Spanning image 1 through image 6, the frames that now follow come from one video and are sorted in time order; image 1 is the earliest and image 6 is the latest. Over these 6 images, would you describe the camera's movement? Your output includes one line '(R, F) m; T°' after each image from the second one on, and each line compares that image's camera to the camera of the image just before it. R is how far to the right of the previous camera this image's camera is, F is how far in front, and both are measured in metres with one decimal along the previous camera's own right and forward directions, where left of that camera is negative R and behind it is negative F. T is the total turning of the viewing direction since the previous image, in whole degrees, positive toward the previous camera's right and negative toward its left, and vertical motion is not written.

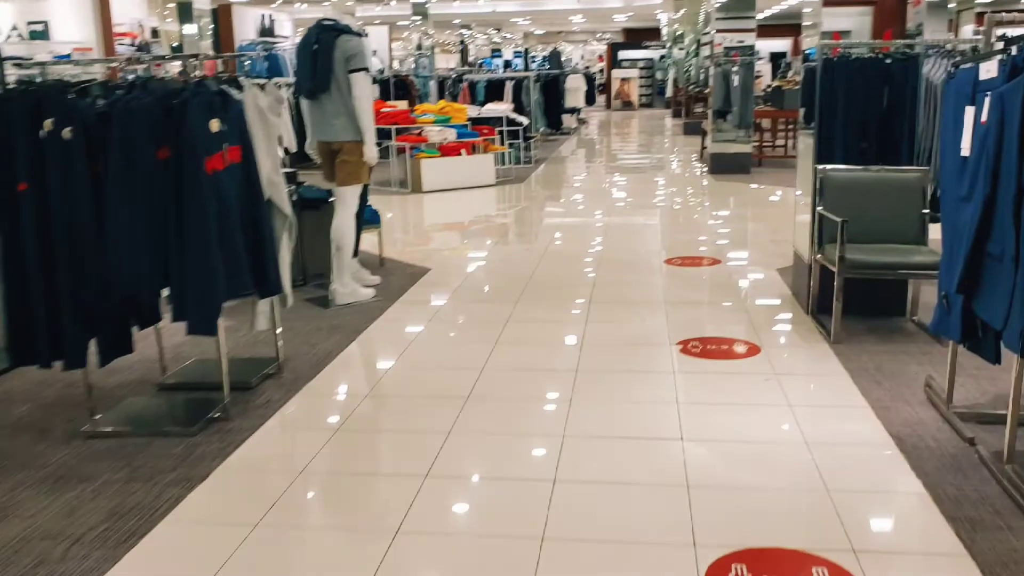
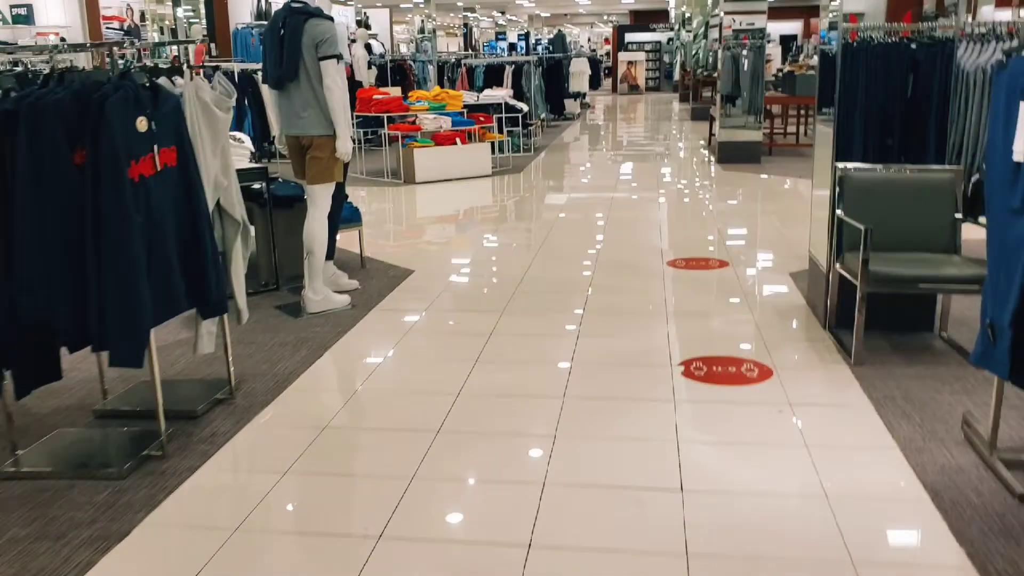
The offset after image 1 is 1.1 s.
(+0.1, +0.4) m; 0°
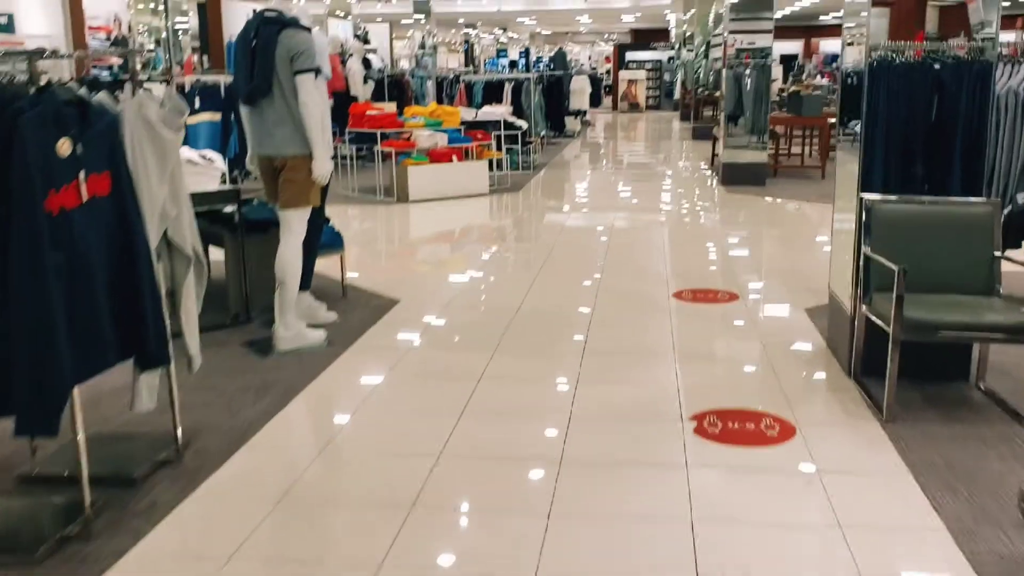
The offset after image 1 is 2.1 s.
(0.0, +0.4) m; 0°
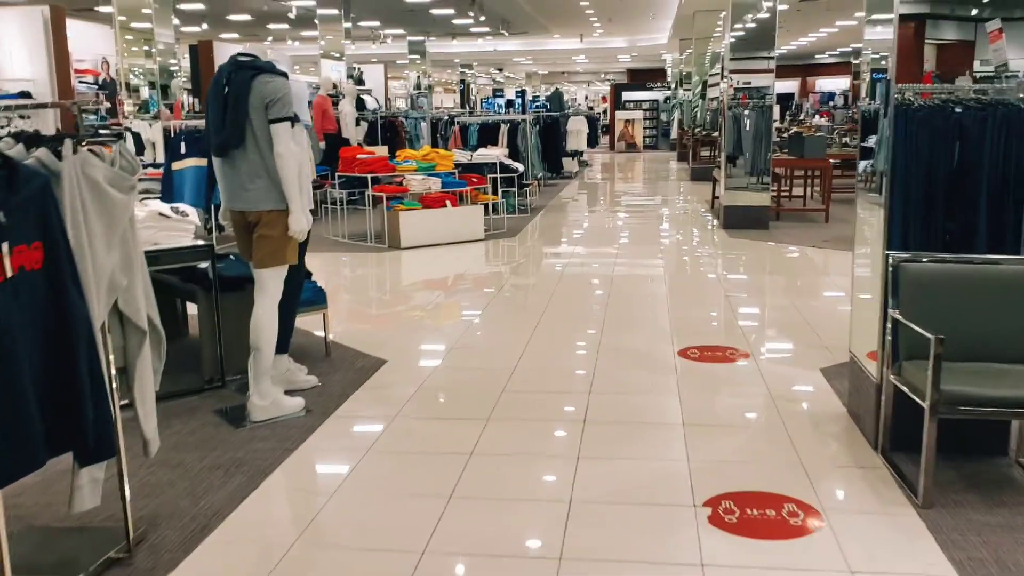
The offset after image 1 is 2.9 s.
(0.0, +0.3) m; 0°
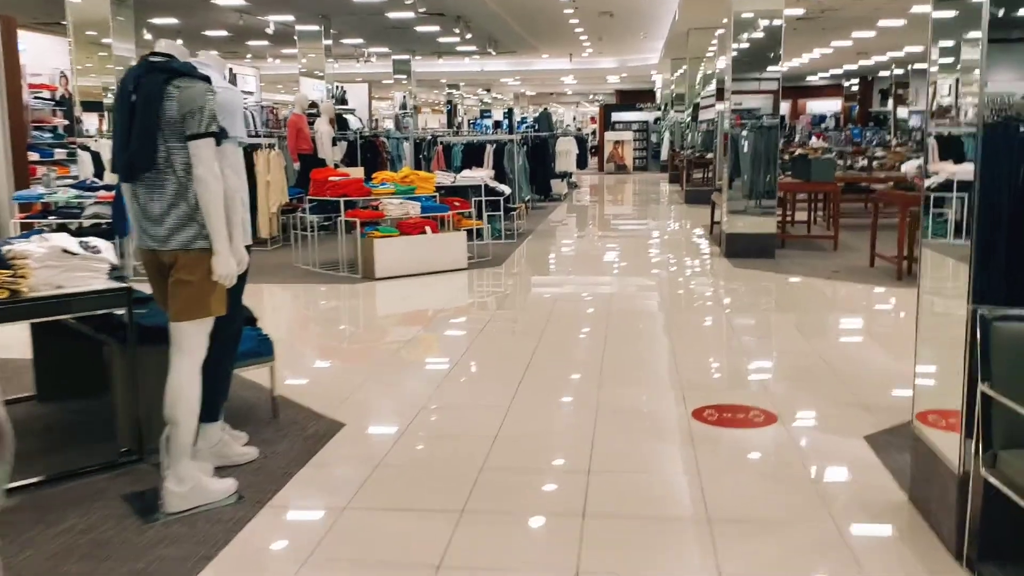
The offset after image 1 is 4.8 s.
(0.0, +0.8) m; +1°
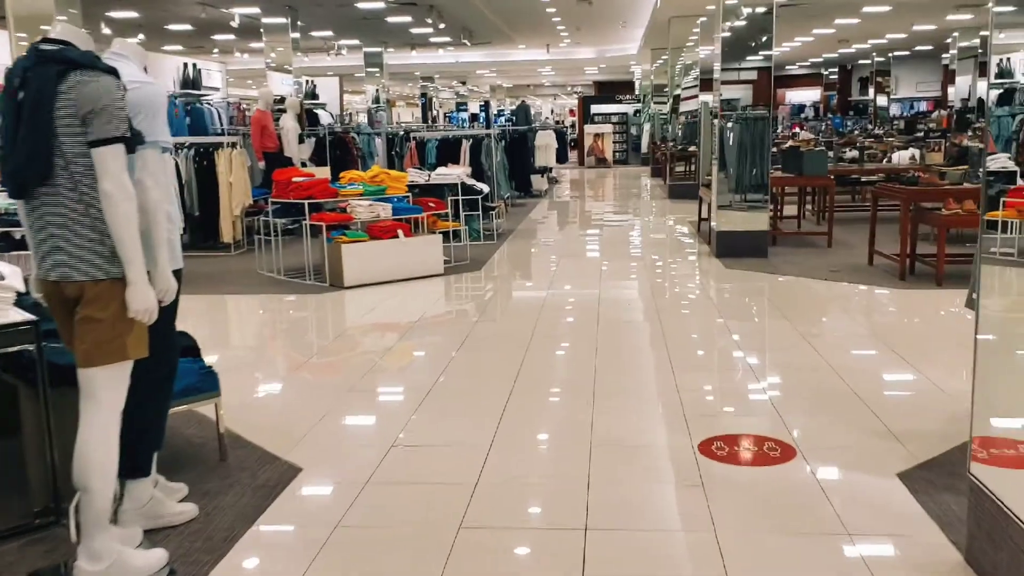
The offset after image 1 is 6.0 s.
(0.0, +0.5) m; +1°
